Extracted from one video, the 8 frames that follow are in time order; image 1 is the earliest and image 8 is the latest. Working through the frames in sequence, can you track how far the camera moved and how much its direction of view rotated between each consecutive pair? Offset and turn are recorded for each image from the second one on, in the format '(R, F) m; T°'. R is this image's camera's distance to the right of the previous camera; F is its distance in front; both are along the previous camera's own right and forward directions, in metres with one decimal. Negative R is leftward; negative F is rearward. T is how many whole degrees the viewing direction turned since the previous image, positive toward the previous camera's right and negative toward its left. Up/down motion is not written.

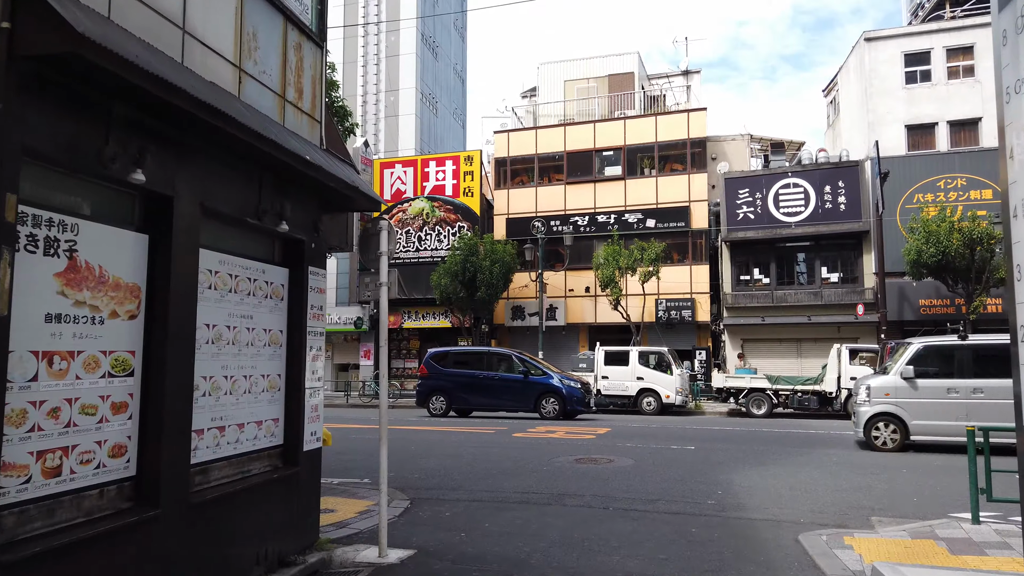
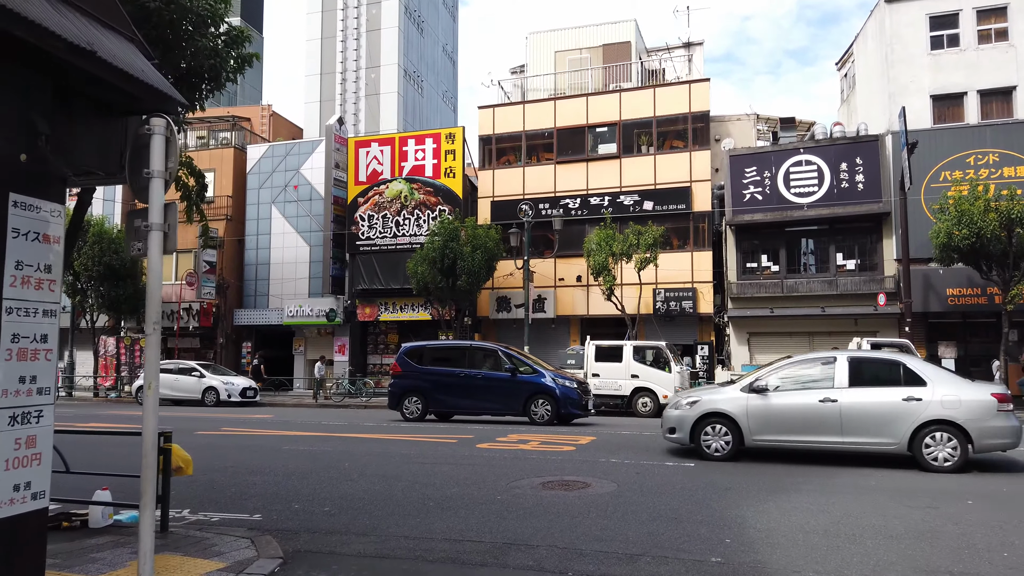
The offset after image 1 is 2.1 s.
(+0.6, +2.4) m; 0°
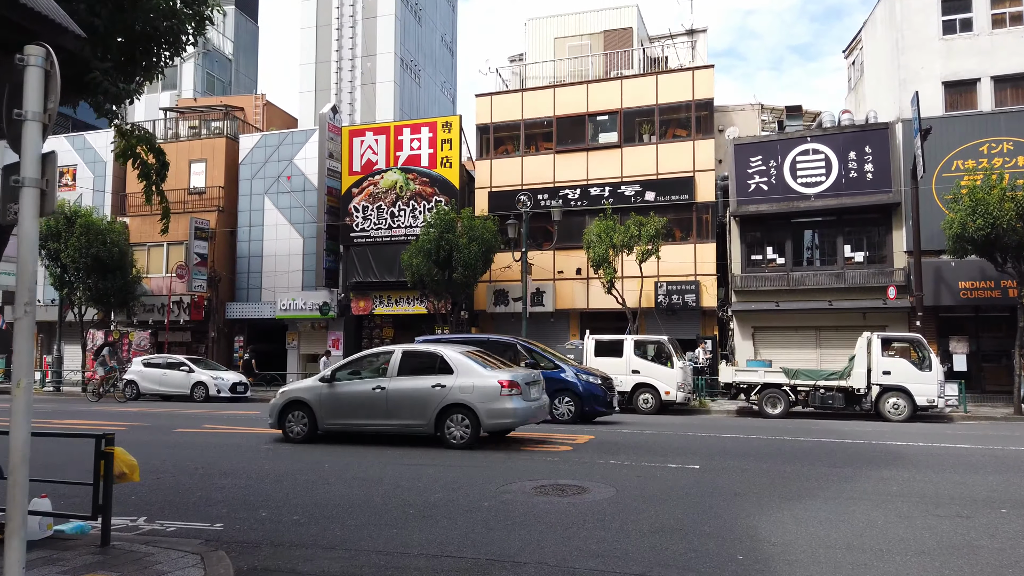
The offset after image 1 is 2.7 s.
(+0.1, +0.7) m; 0°
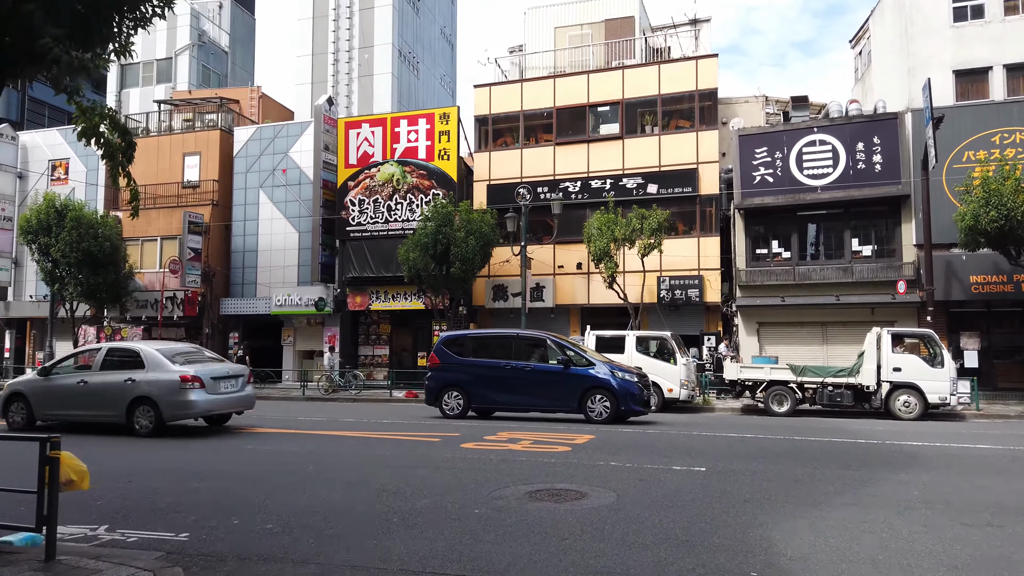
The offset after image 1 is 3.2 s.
(+0.1, +0.5) m; 0°
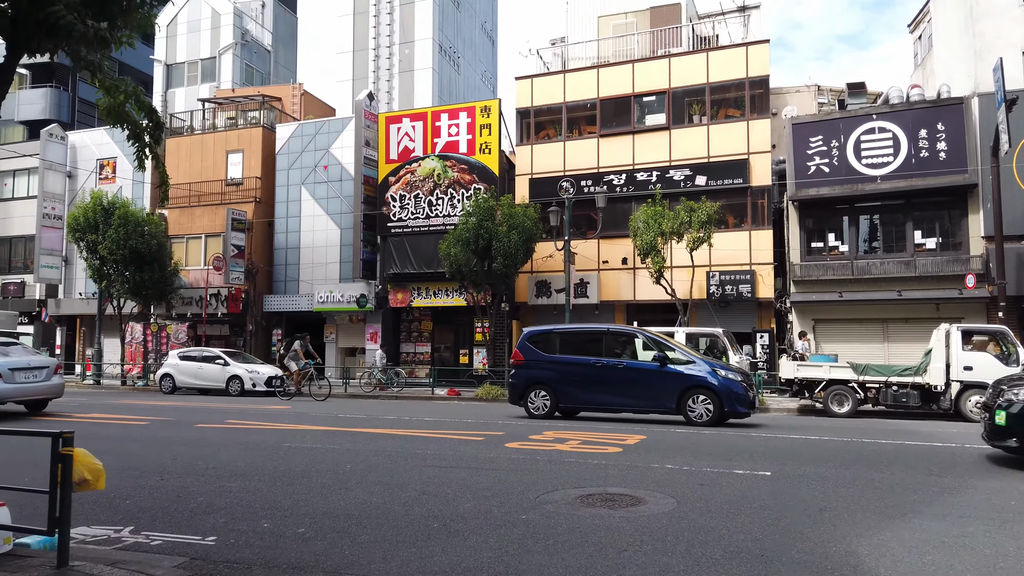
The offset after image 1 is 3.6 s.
(-0.1, +0.5) m; -3°
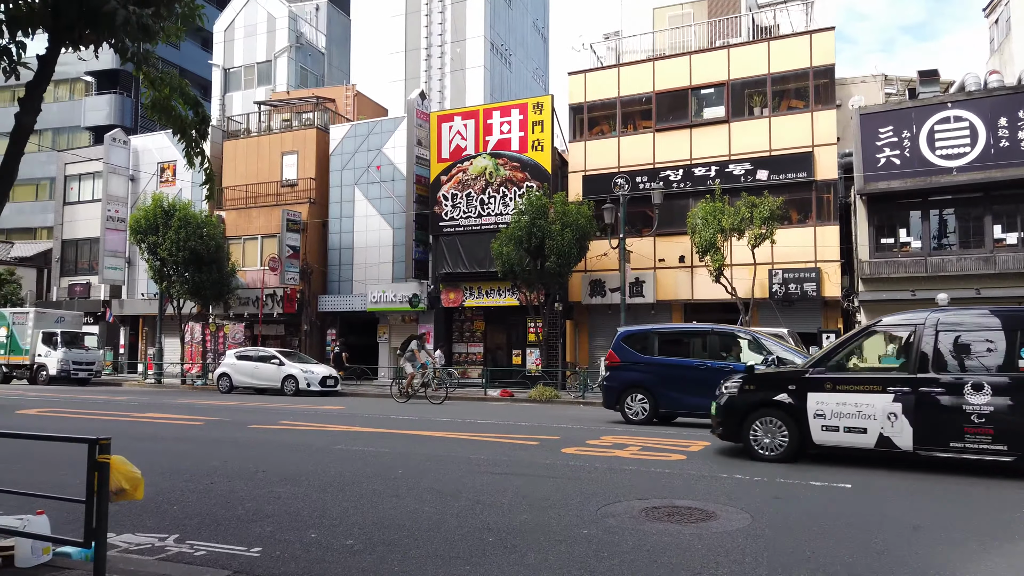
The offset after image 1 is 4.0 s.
(-0.1, +0.4) m; -4°
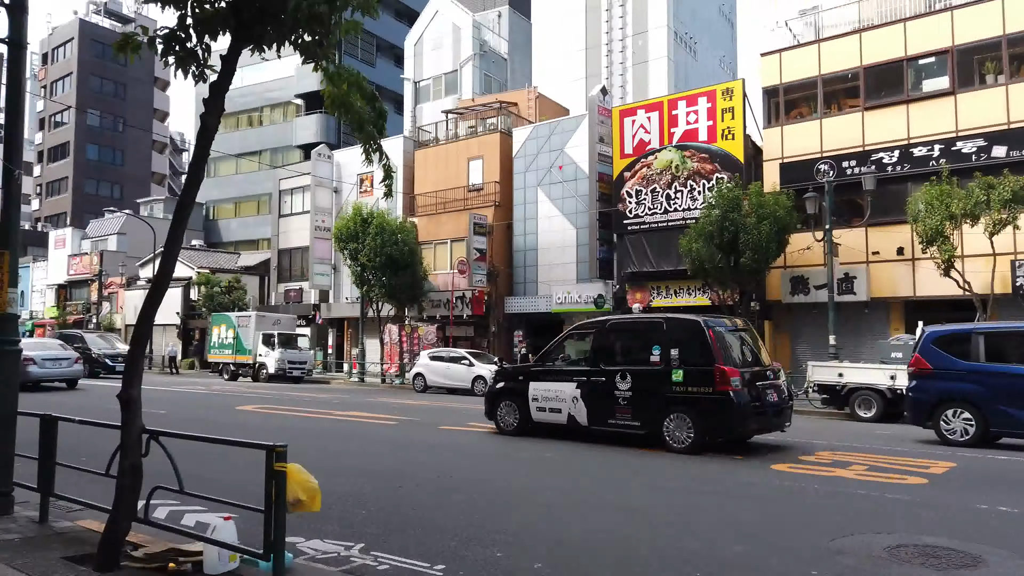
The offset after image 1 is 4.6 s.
(-0.1, +0.6) m; -14°
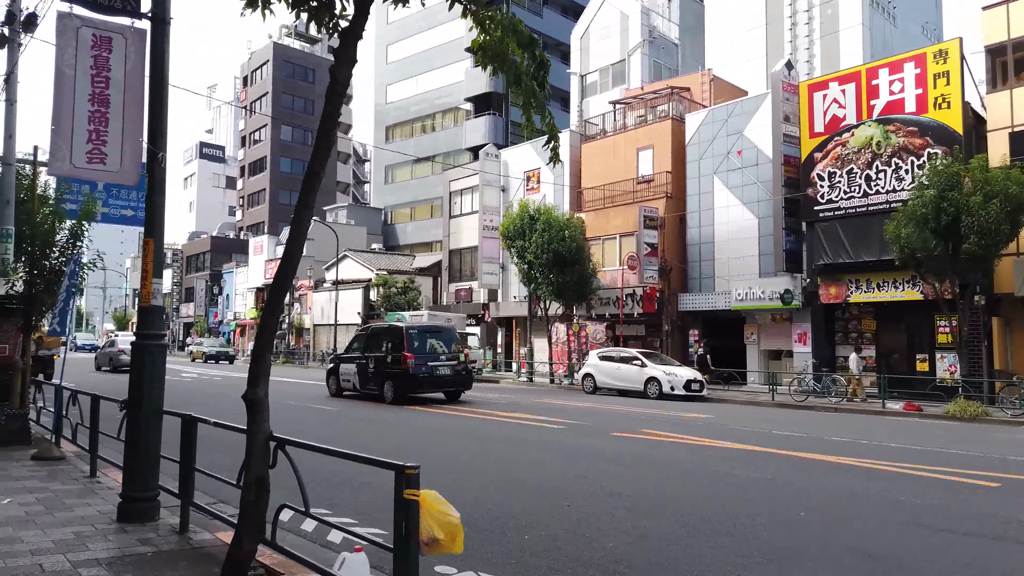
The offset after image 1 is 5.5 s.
(-0.1, +1.1) m; -13°
